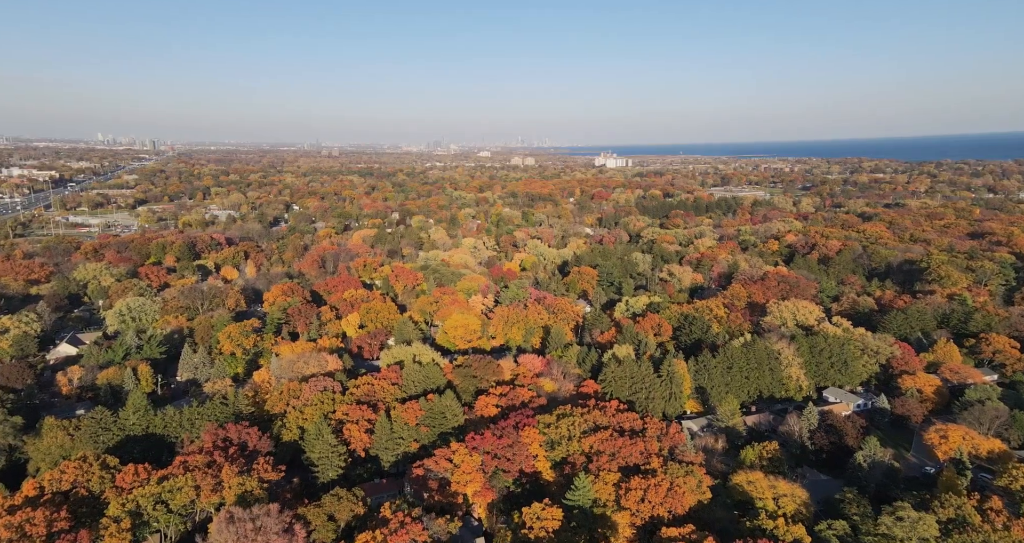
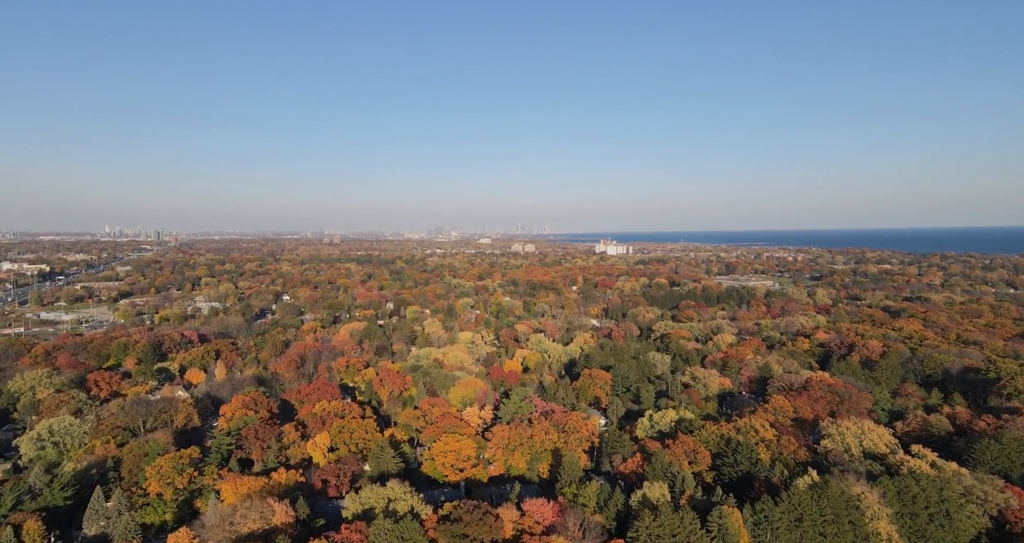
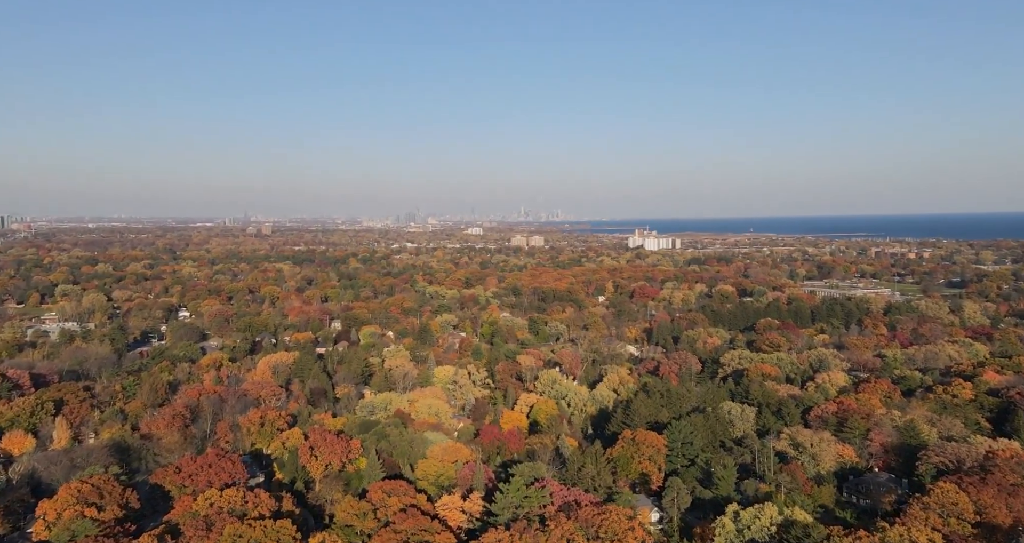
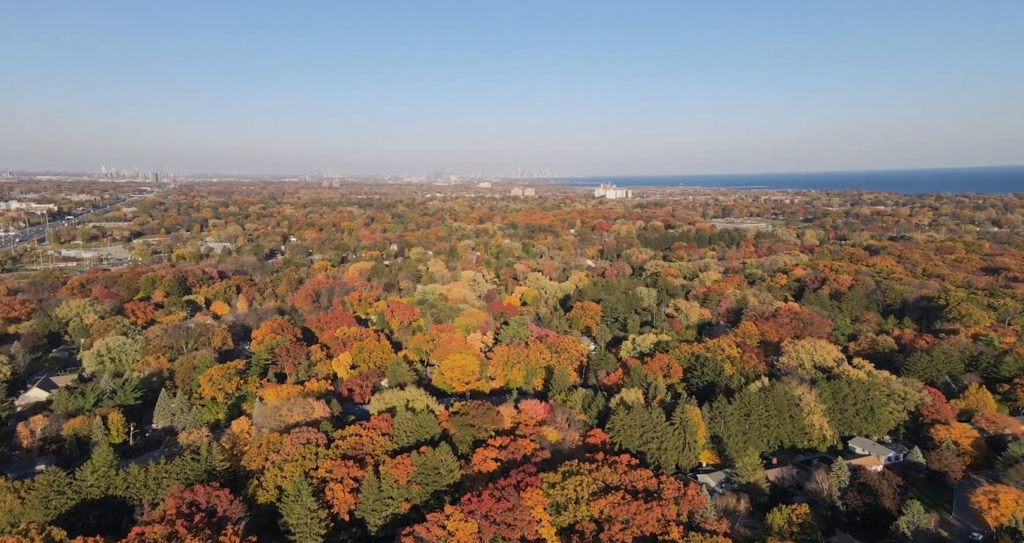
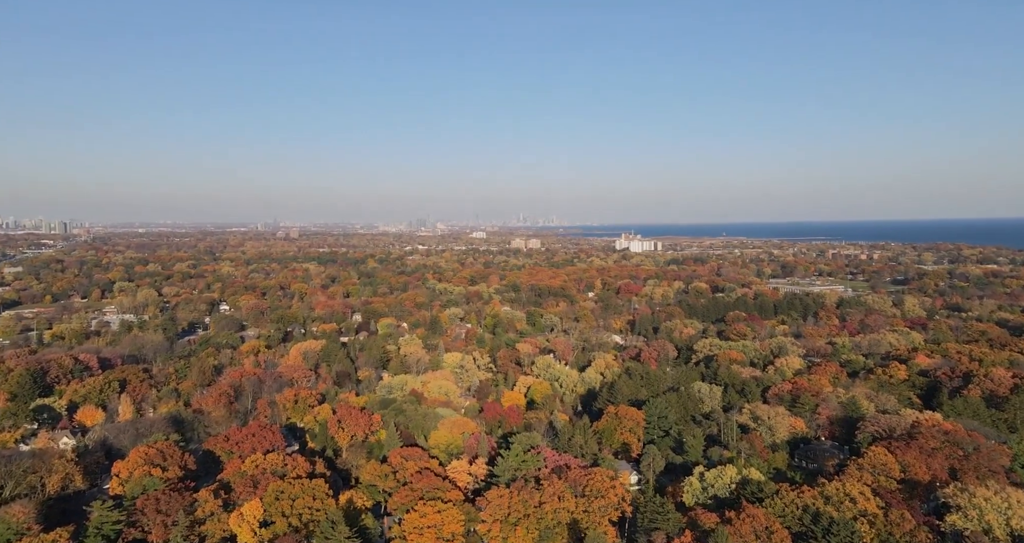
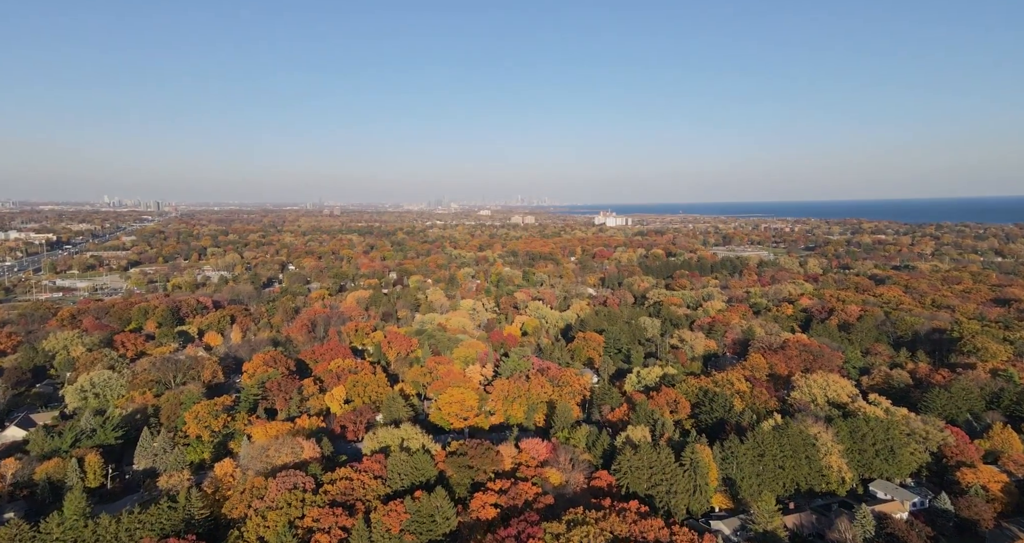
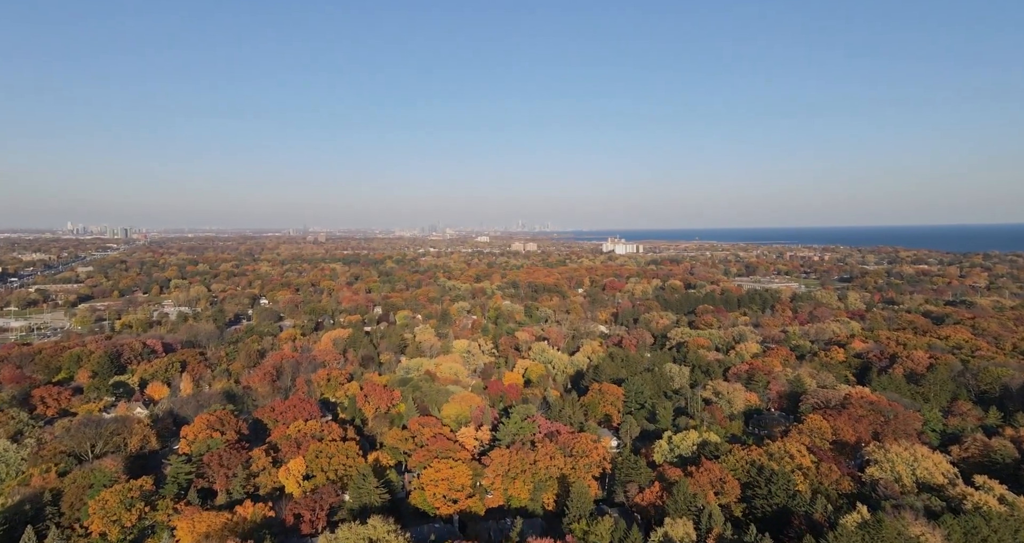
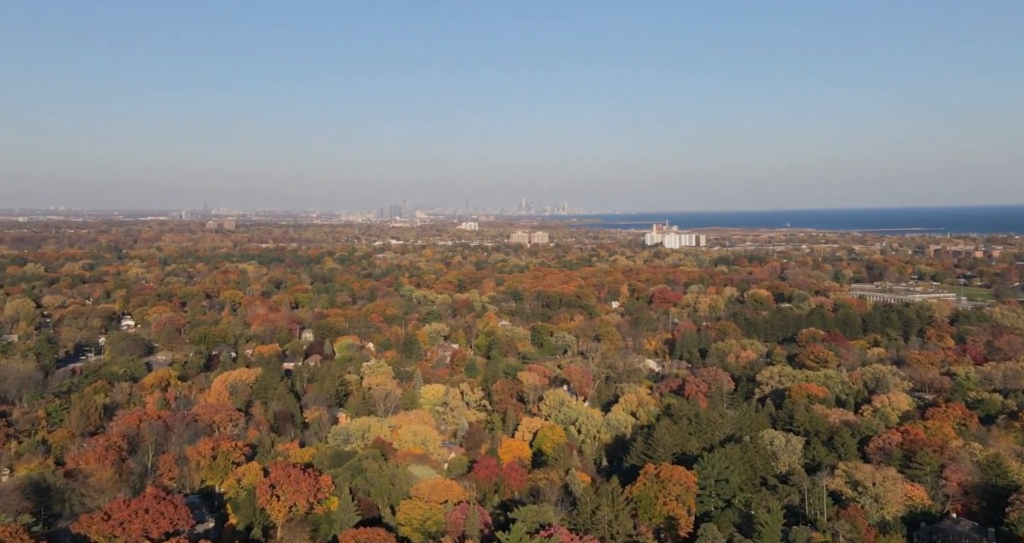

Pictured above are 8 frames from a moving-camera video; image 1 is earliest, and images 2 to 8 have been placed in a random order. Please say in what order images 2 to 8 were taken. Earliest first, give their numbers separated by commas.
4, 6, 2, 7, 5, 3, 8
